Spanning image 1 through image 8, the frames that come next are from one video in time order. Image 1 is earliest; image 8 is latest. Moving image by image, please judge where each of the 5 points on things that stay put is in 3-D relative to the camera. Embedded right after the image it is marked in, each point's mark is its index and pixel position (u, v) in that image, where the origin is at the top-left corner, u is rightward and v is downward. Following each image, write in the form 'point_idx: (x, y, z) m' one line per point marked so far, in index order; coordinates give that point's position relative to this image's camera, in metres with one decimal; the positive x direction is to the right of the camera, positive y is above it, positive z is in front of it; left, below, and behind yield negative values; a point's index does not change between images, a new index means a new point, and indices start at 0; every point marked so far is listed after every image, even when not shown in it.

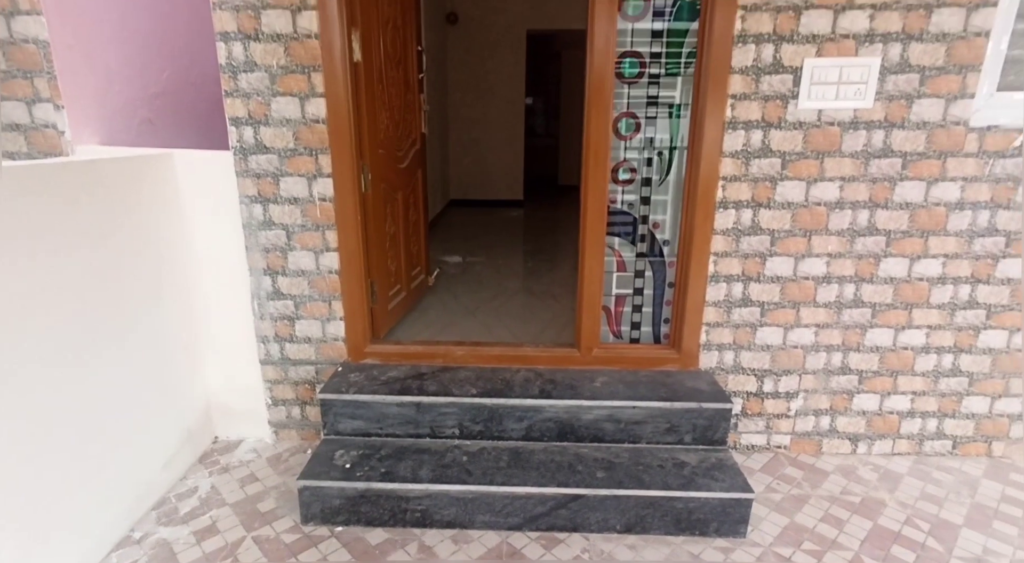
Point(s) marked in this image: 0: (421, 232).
0: (-0.5, +0.3, +3.1) m
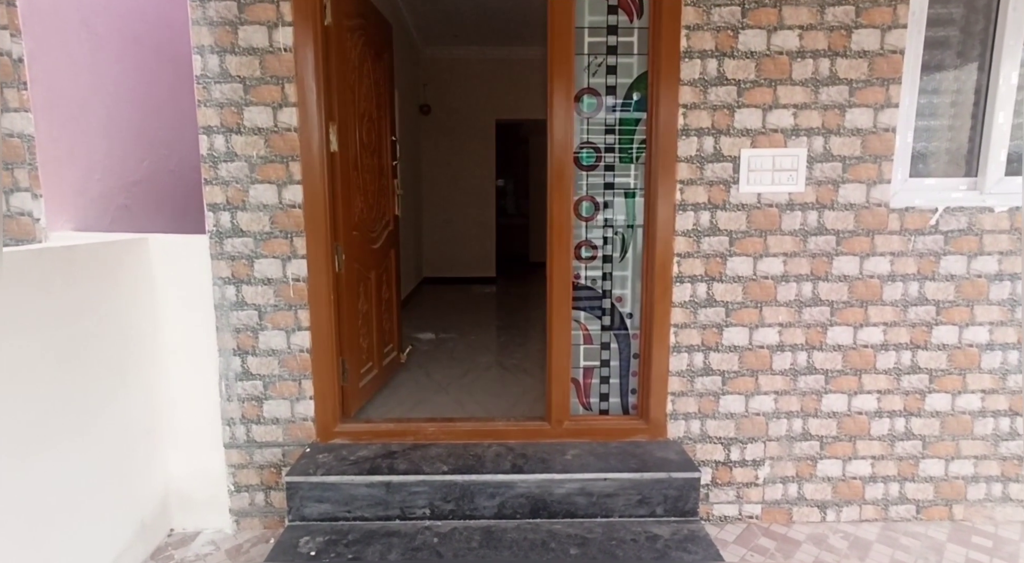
0: (-0.6, -0.1, +3.1) m
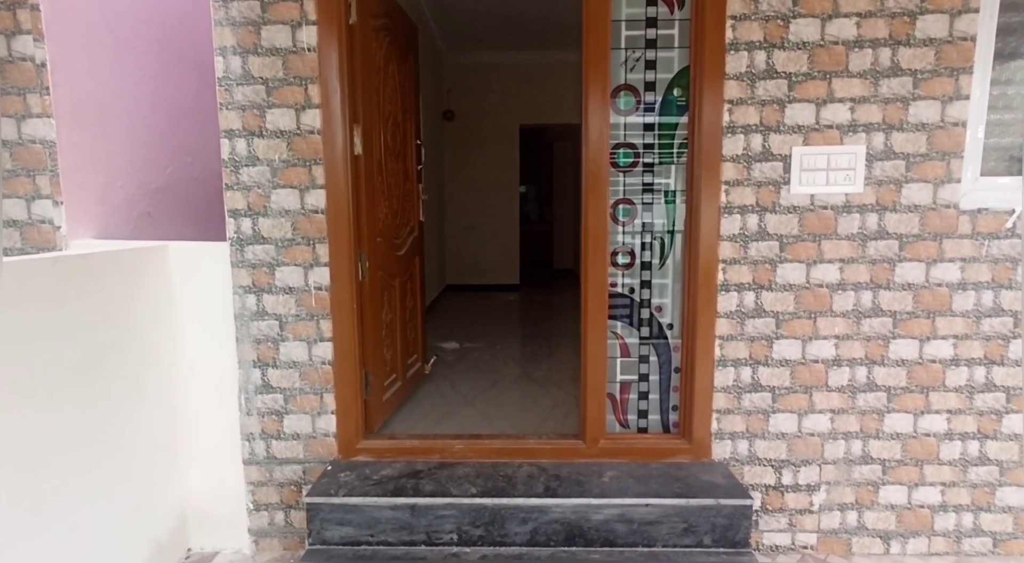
0: (-0.5, -0.2, +3.0) m
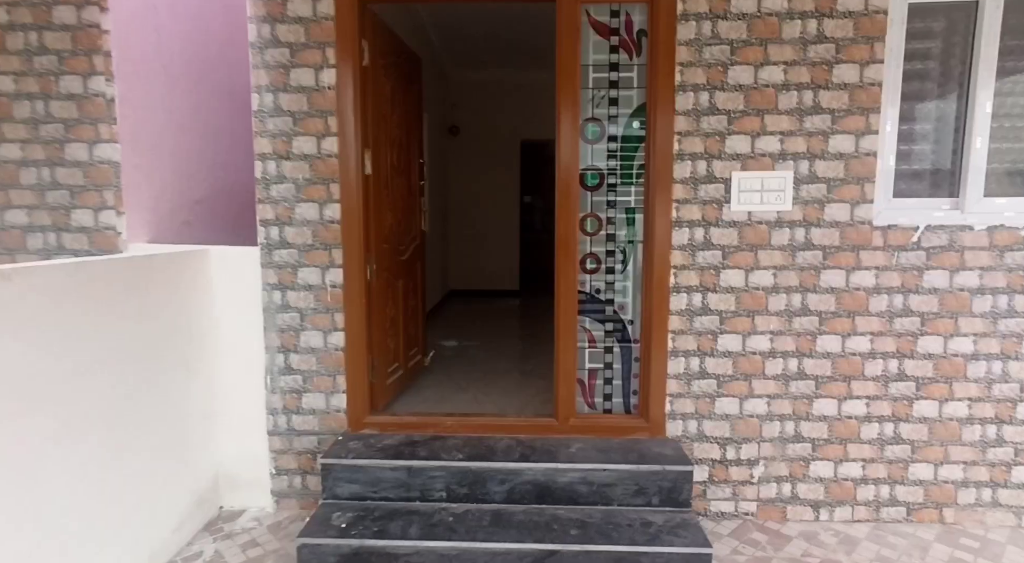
0: (-0.5, -0.2, +3.4) m
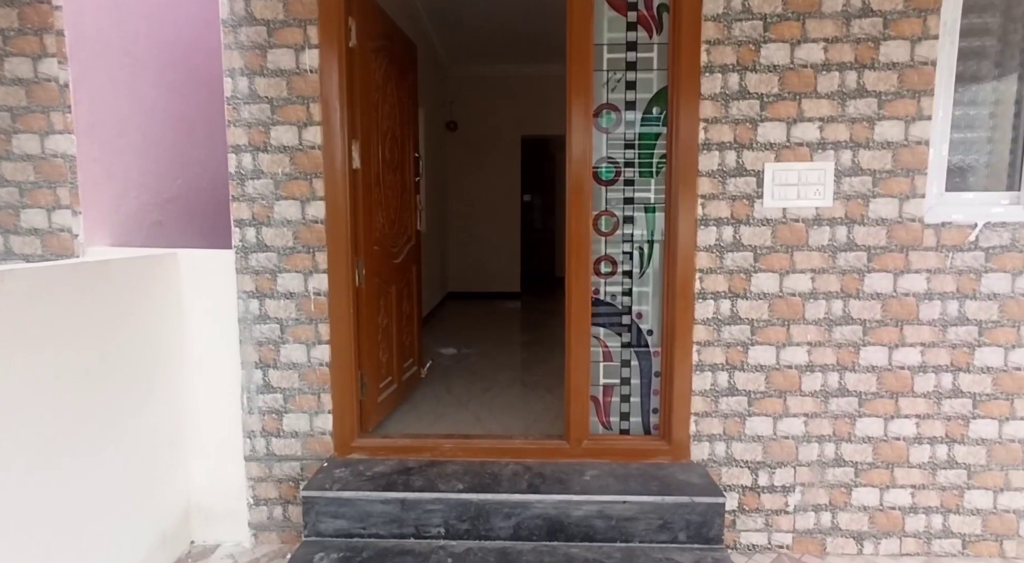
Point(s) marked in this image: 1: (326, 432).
0: (-0.5, -0.2, +3.1) m
1: (-0.7, -0.6, +2.3) m
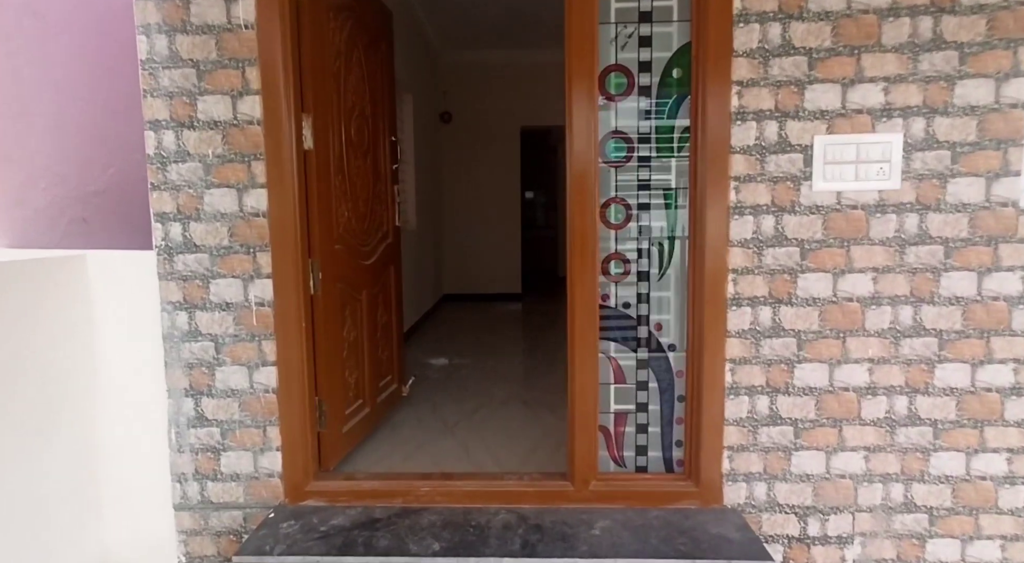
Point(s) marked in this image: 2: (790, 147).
0: (-0.5, -0.2, +2.7) m
1: (-0.8, -0.6, +1.9) m
2: (+0.8, +0.4, +1.8) m
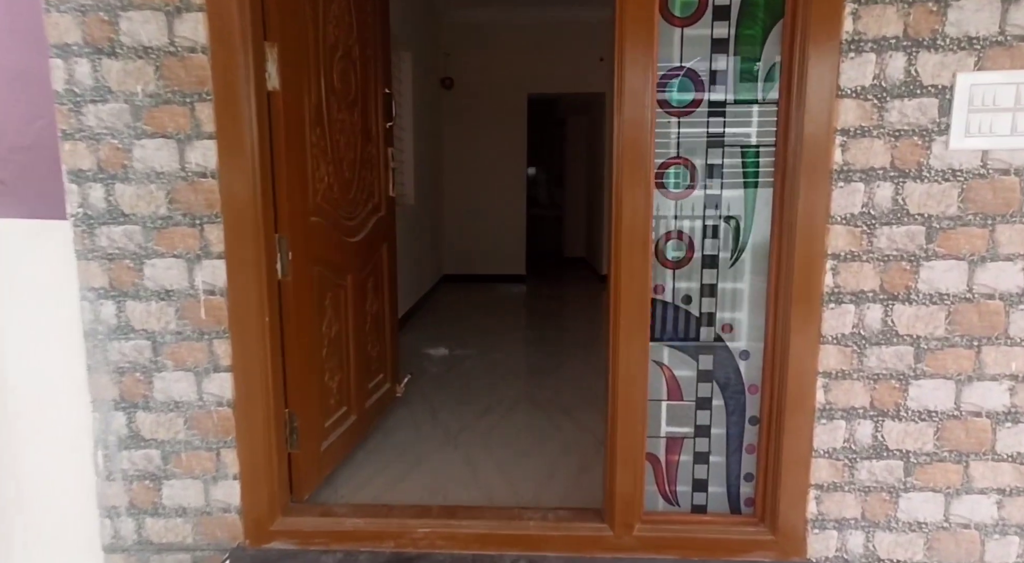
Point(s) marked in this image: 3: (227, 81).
0: (-0.5, -0.2, +2.3) m
1: (-0.7, -0.6, +1.5) m
2: (+0.9, +0.4, +1.3) m
3: (-0.7, +0.5, +1.4) m
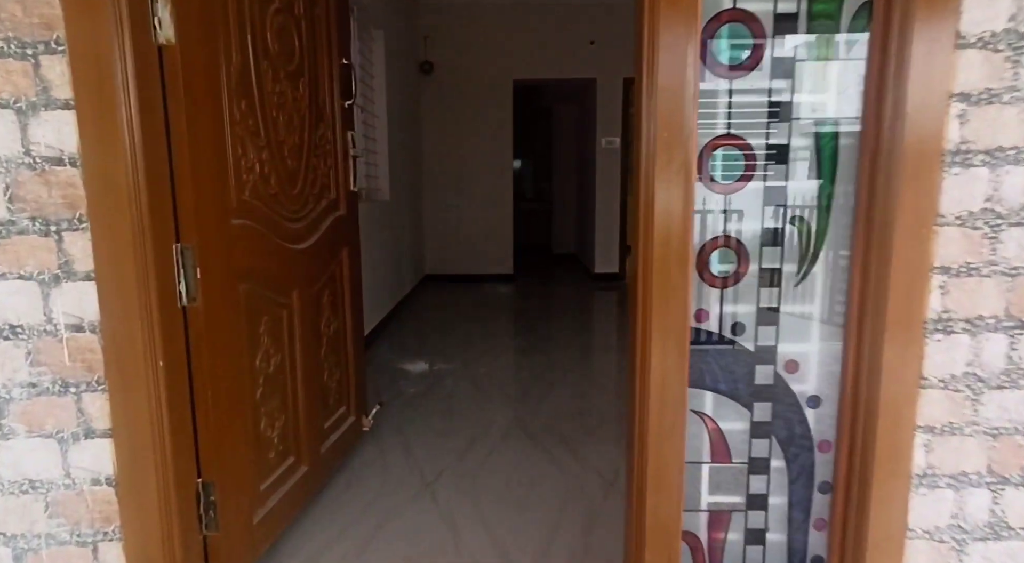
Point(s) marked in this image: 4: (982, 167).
0: (-0.5, -0.2, +1.9) m
1: (-0.7, -0.6, +1.1) m
2: (+0.9, +0.4, +0.9) m
3: (-0.7, +0.4, +0.9) m
4: (+0.8, +0.2, +1.0) m
